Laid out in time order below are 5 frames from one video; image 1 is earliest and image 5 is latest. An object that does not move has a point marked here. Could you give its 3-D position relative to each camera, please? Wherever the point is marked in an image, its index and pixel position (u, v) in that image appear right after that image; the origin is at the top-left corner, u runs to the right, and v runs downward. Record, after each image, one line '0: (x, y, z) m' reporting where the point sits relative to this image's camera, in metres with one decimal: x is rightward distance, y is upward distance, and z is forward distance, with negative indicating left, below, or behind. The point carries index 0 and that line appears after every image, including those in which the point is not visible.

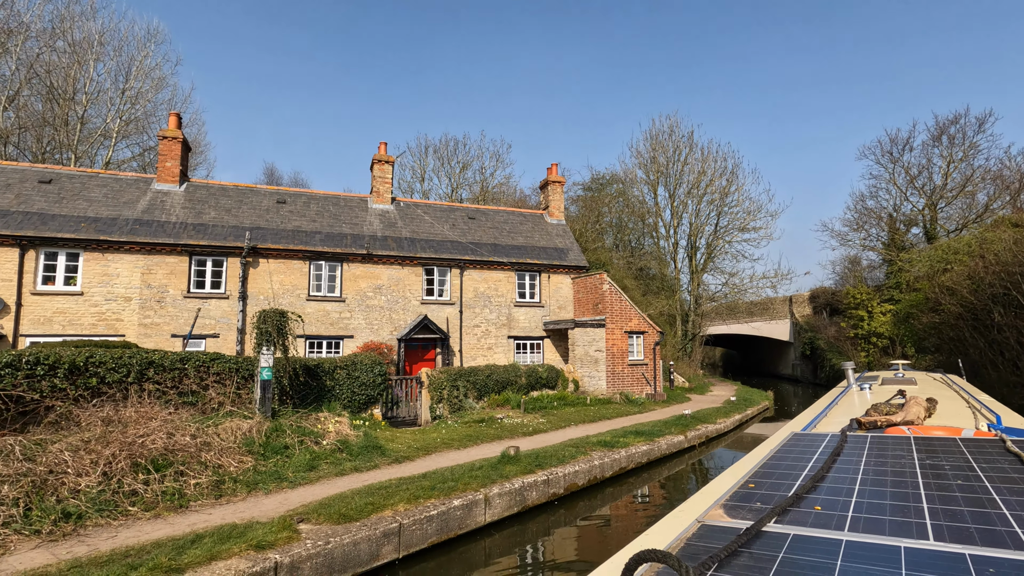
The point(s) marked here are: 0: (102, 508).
0: (-4.3, -2.3, +5.6) m
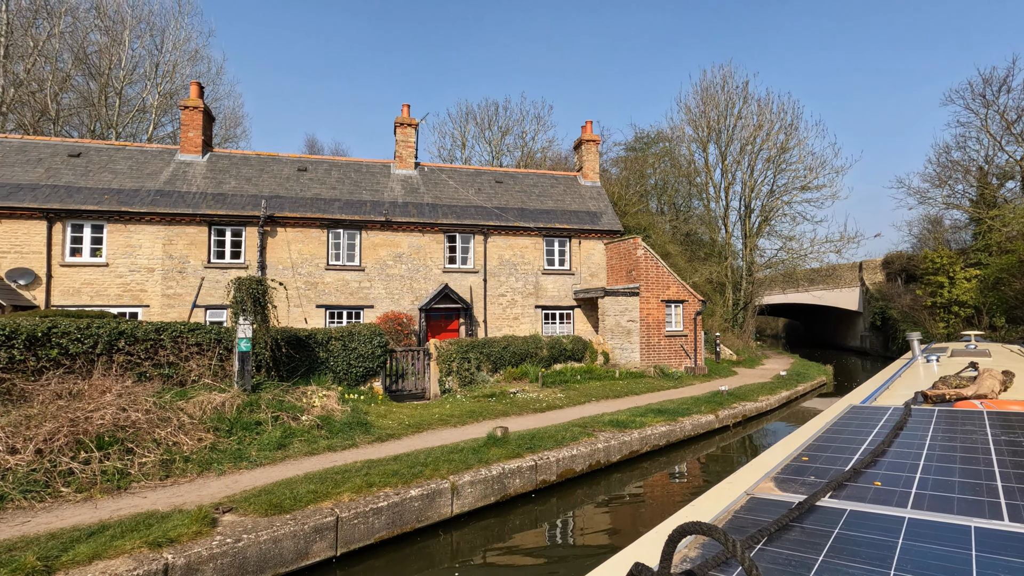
0: (-4.7, -2.0, +5.2) m
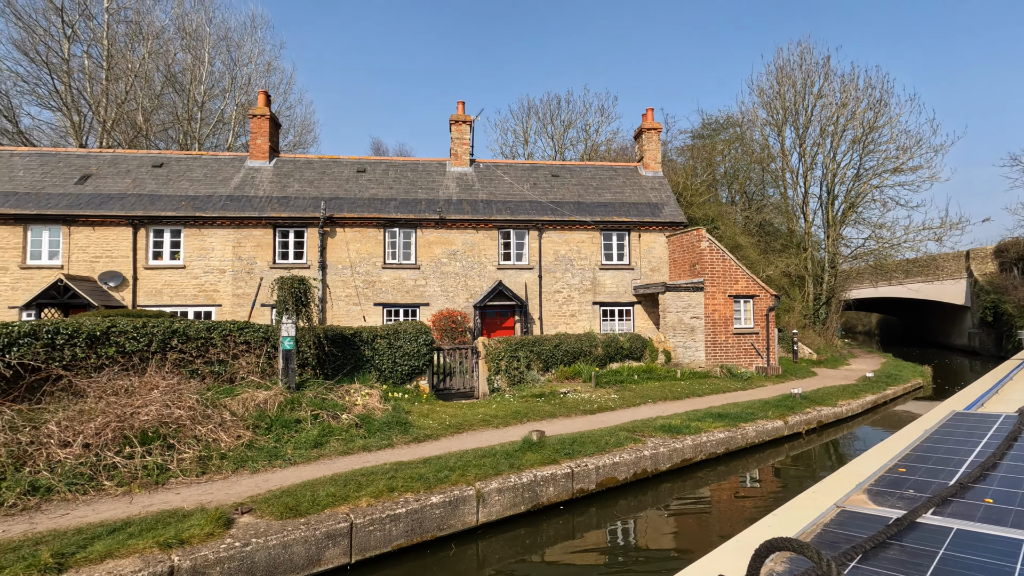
0: (-4.5, -2.0, +5.5) m
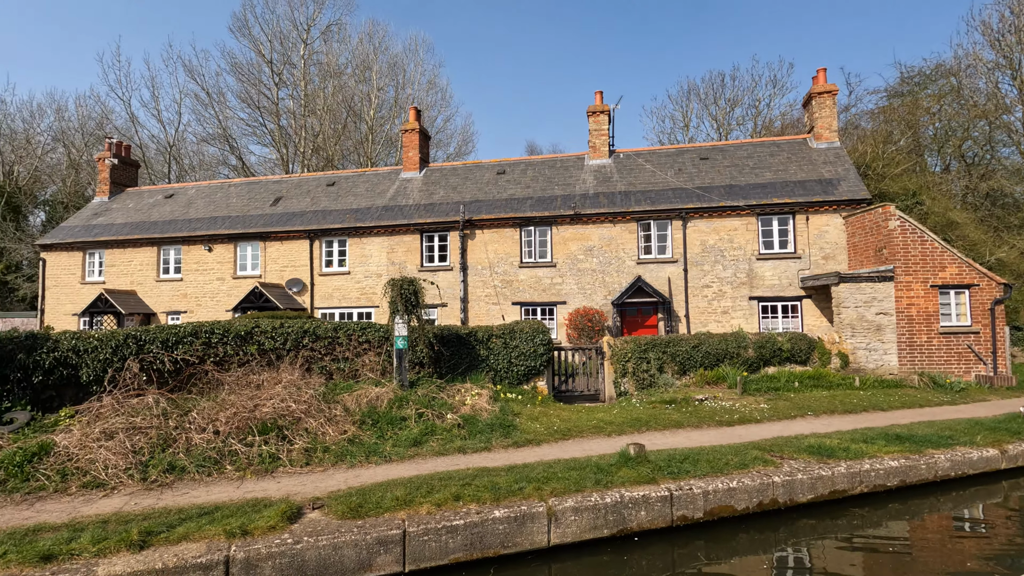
0: (-3.6, -2.1, +6.2) m
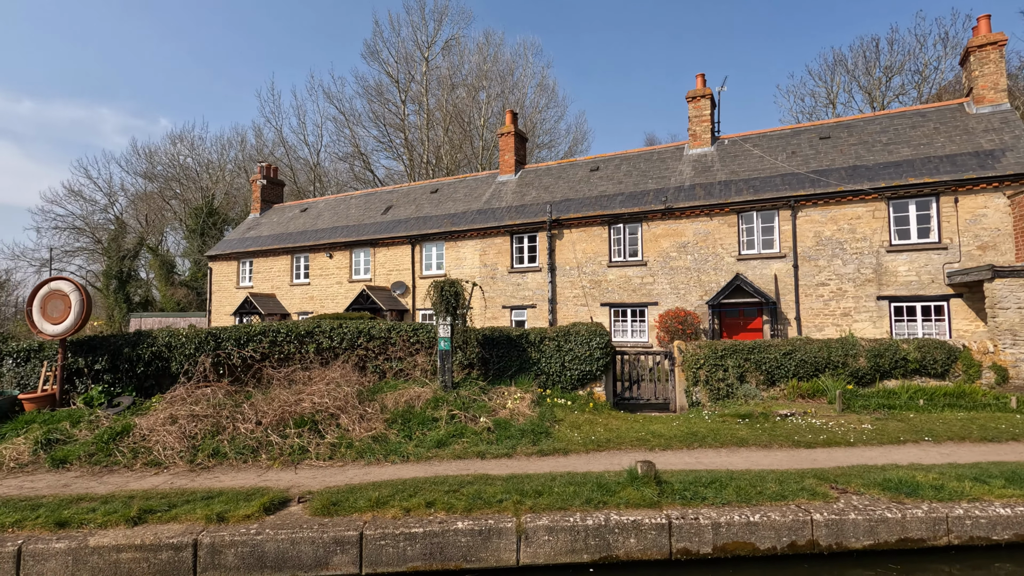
0: (-3.5, -2.1, +6.9) m
